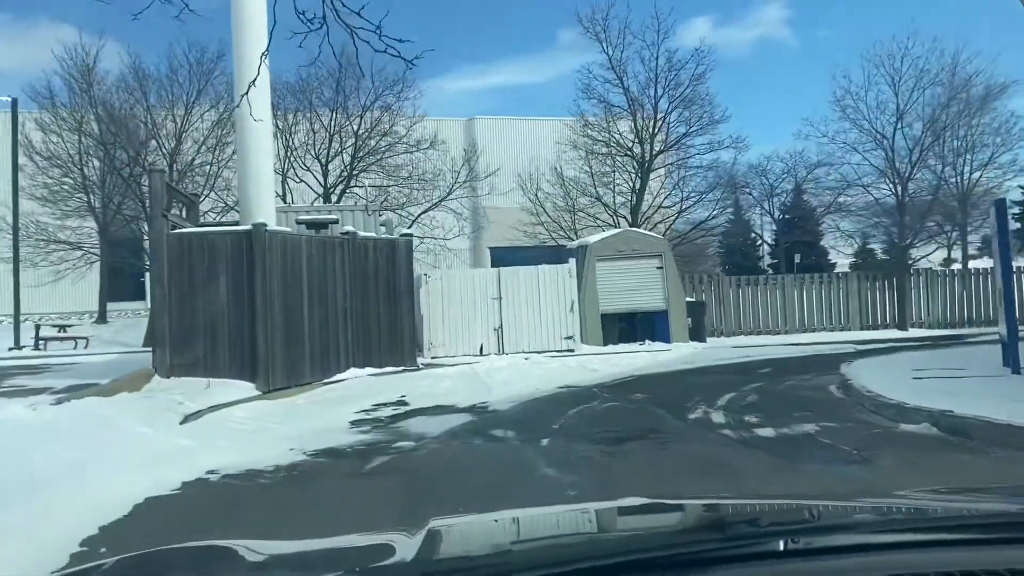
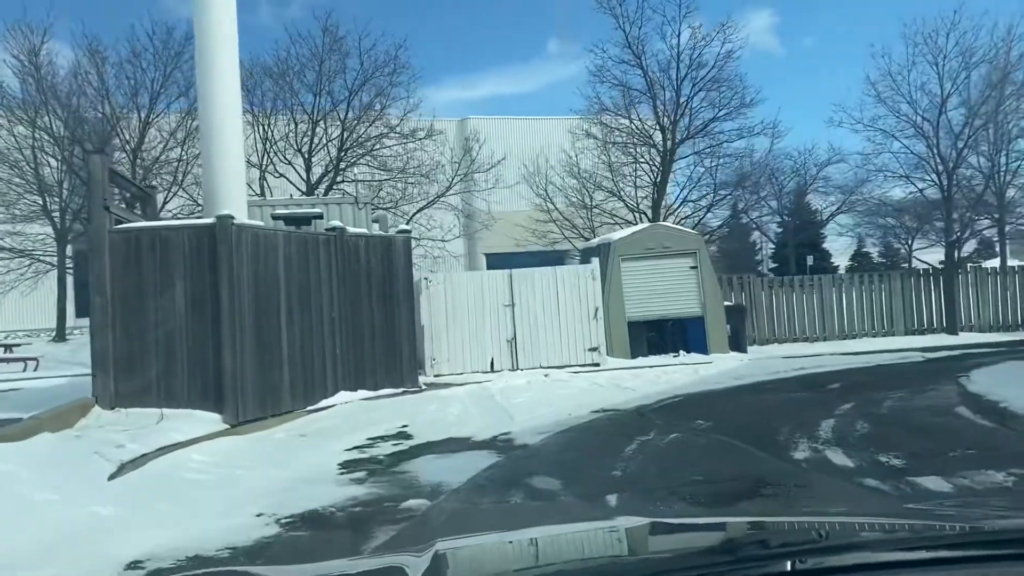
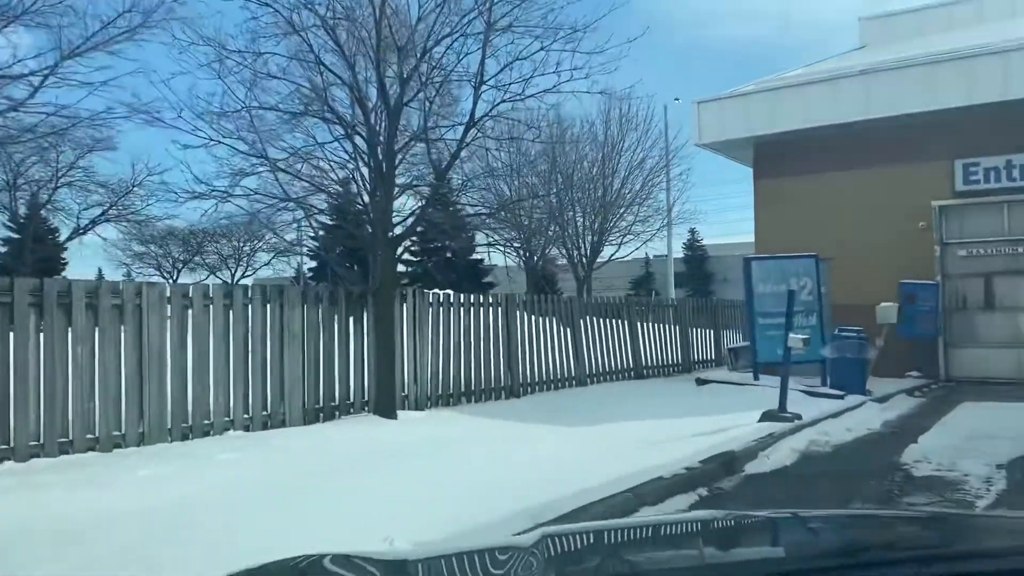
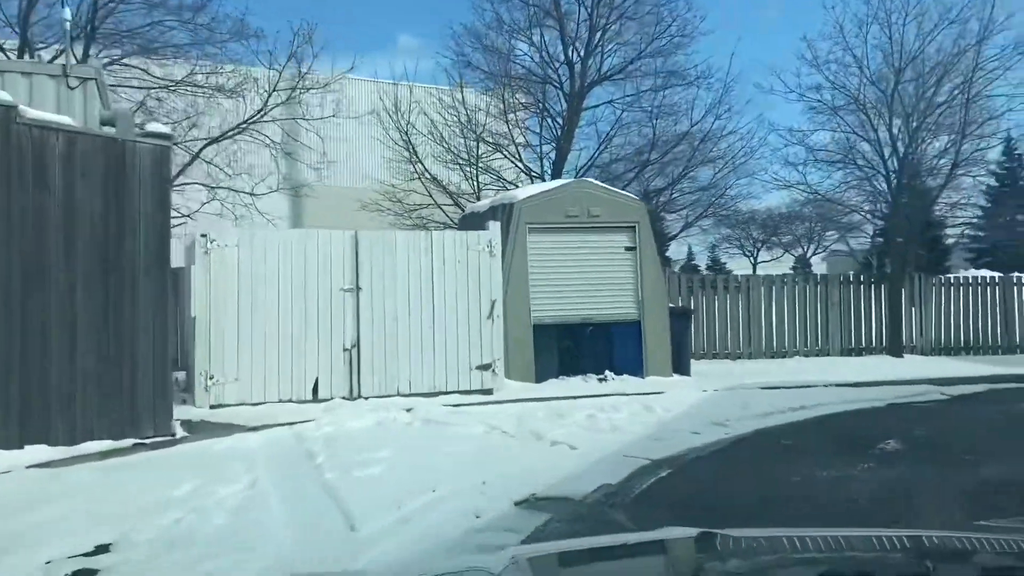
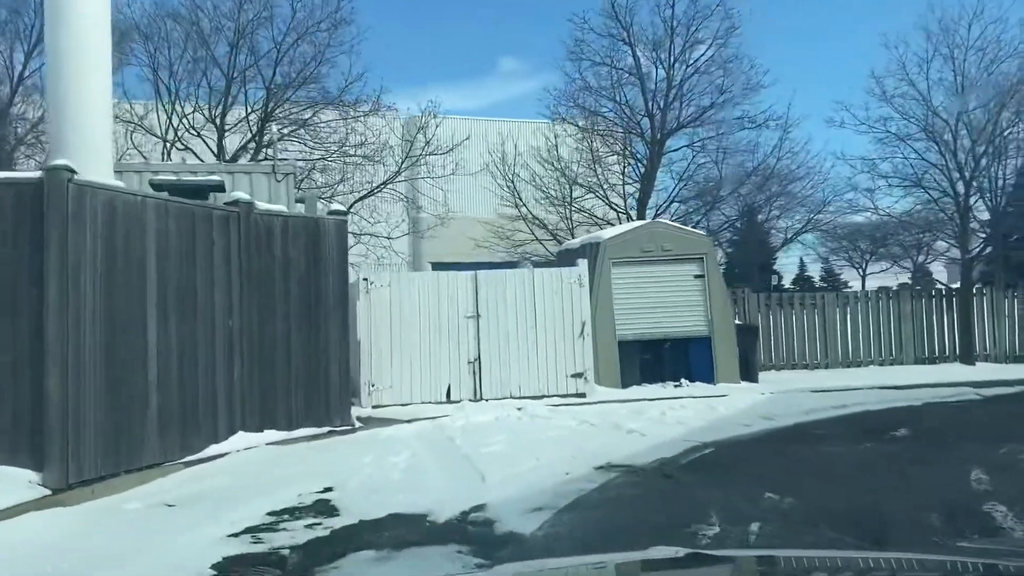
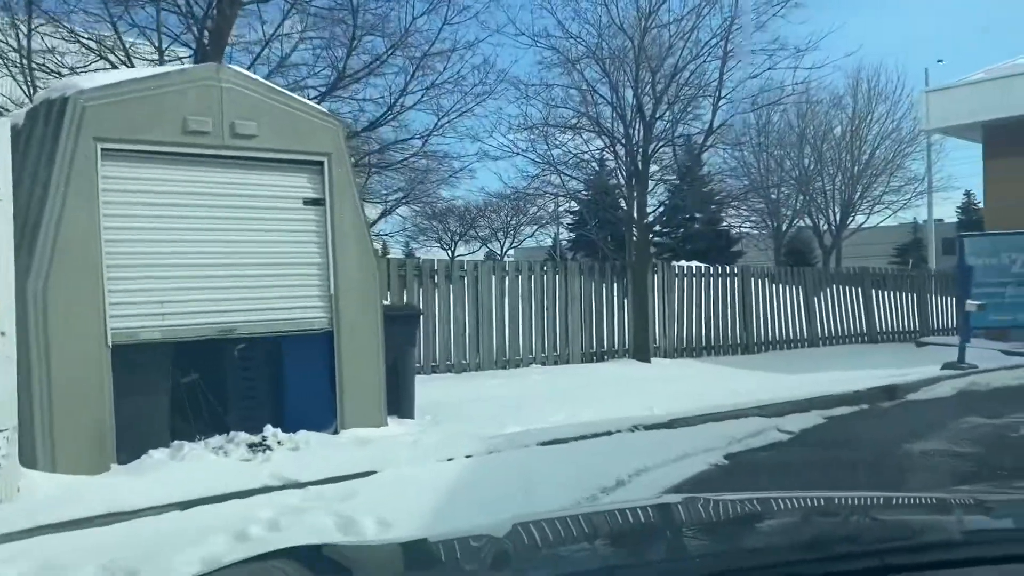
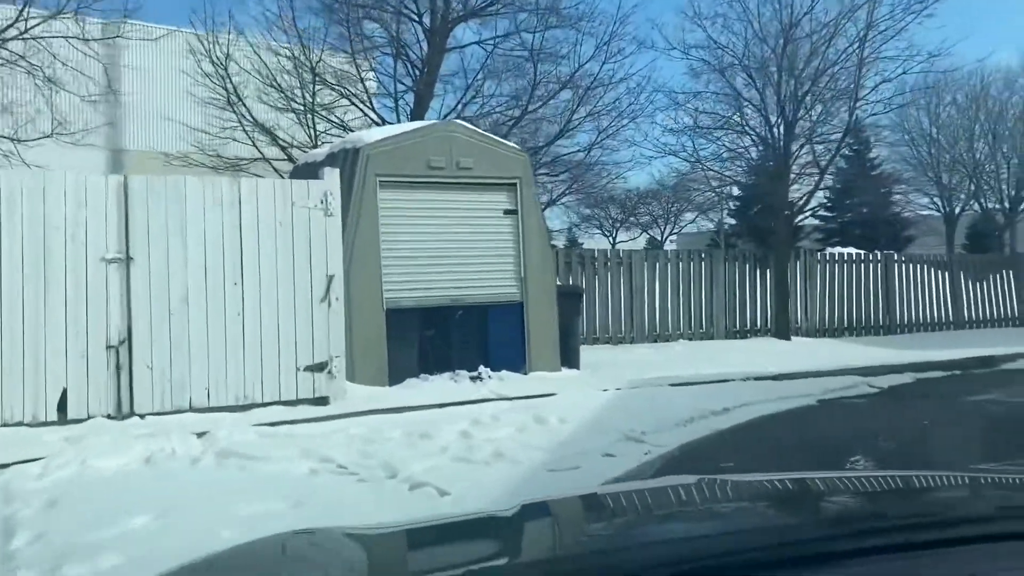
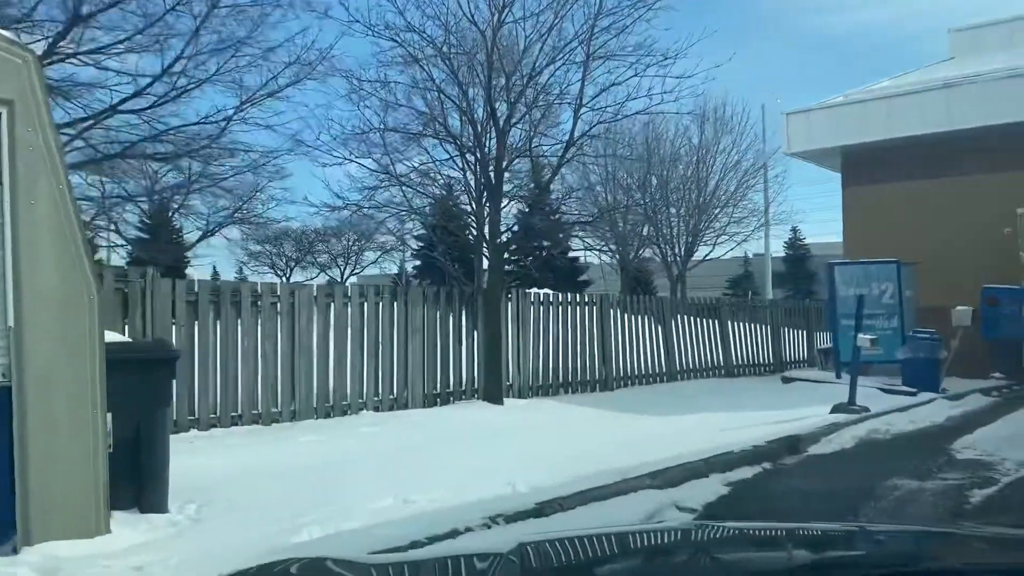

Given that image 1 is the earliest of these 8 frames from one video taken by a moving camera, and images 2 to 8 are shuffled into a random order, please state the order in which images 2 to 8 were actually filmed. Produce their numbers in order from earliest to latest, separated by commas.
2, 5, 4, 7, 6, 8, 3
